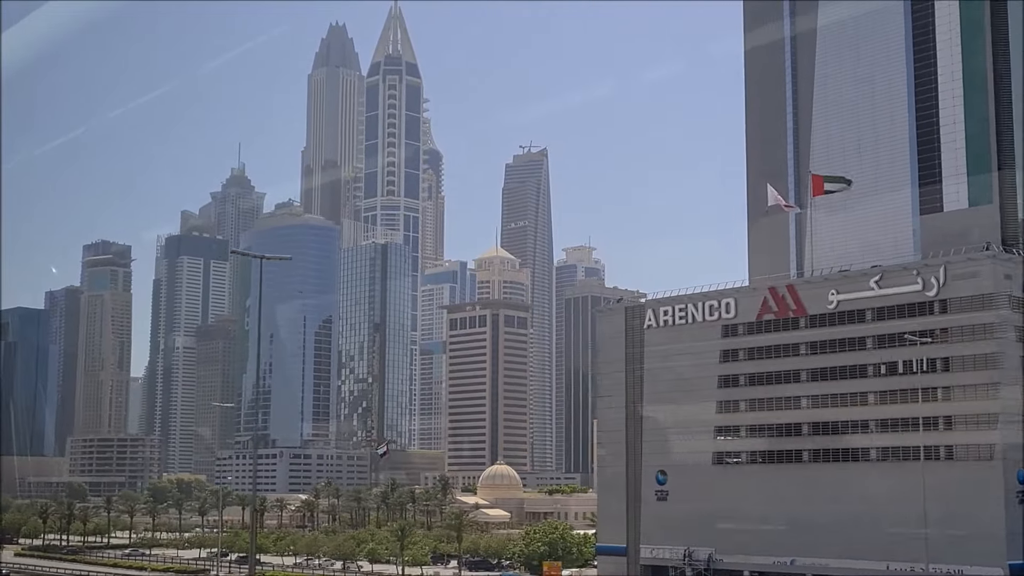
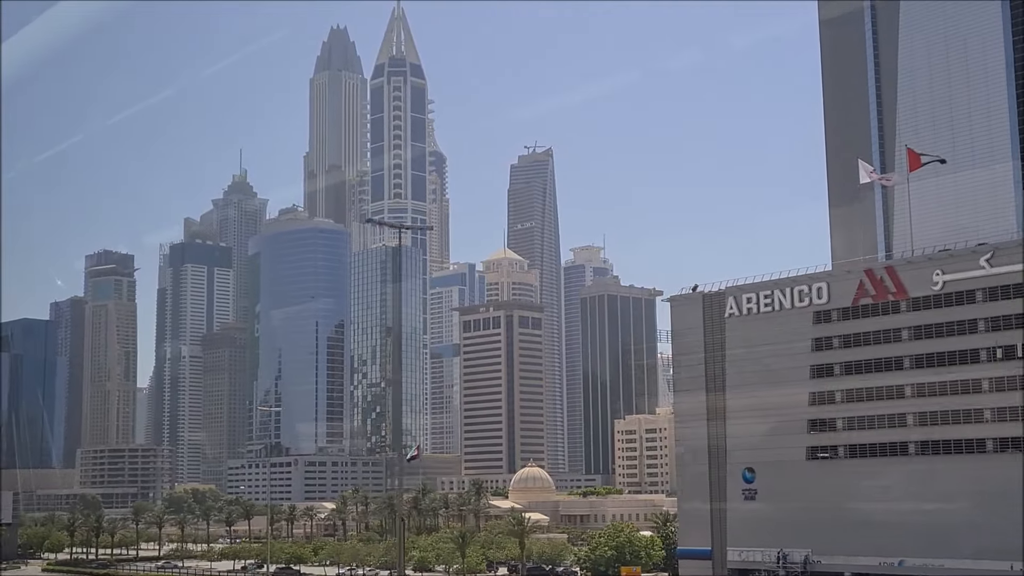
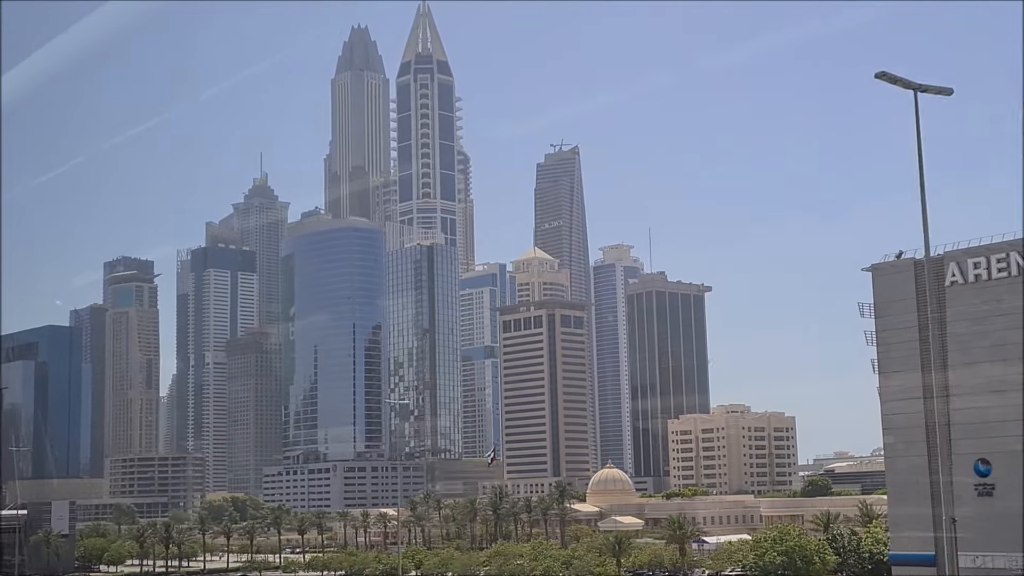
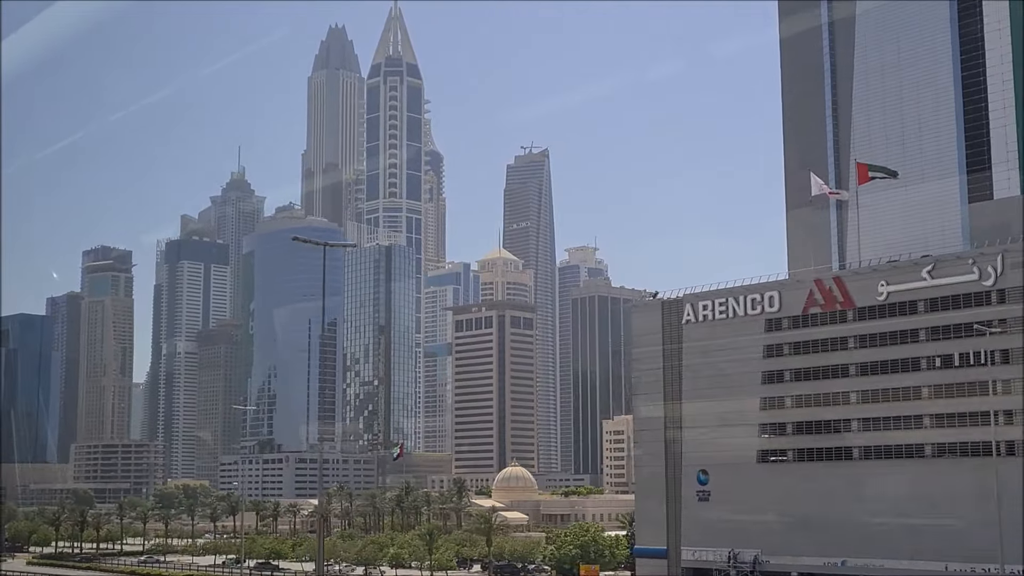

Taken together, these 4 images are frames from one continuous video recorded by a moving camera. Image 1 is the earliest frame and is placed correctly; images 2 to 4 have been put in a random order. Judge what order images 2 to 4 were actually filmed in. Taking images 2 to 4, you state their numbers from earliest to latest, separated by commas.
4, 2, 3
